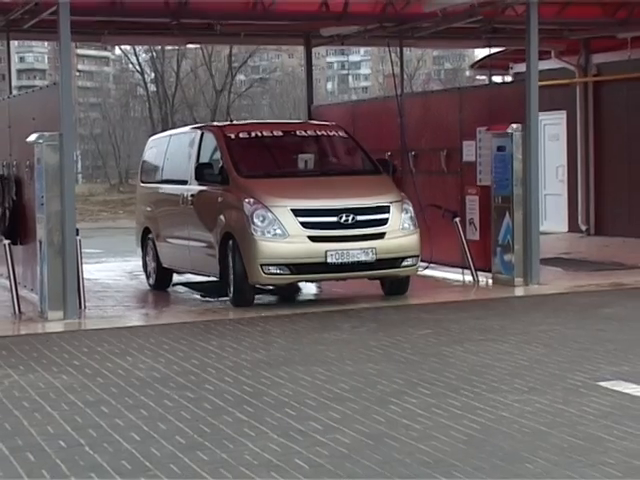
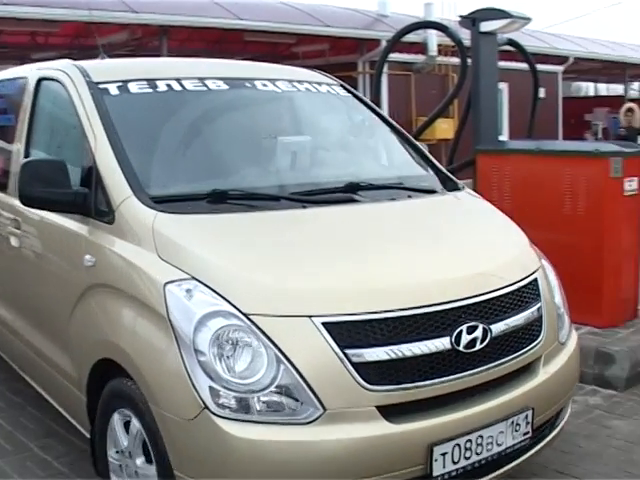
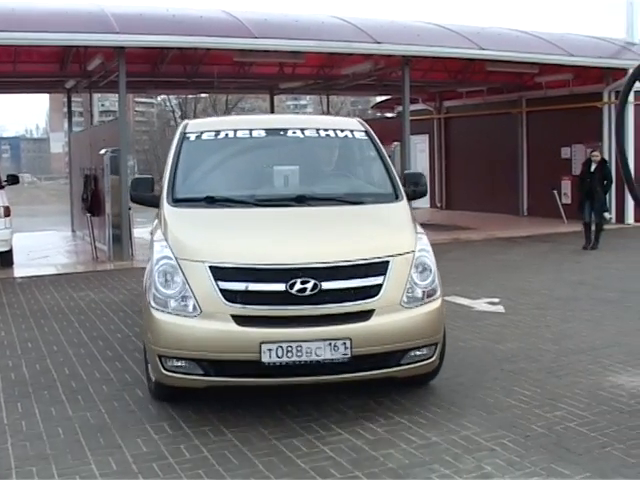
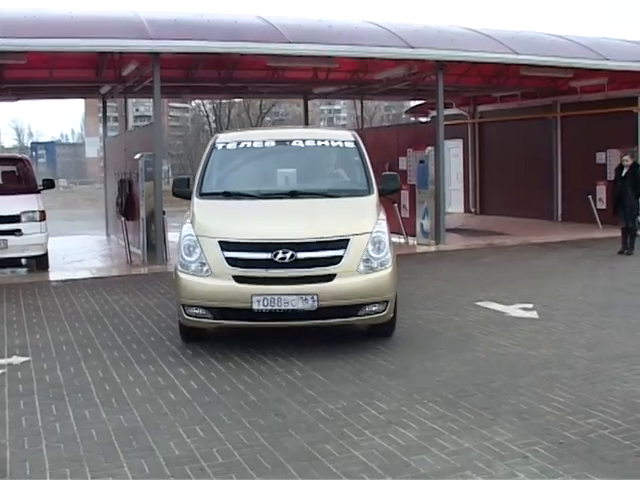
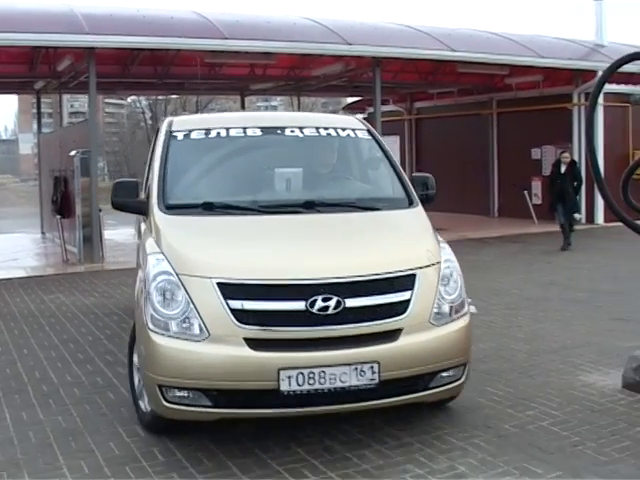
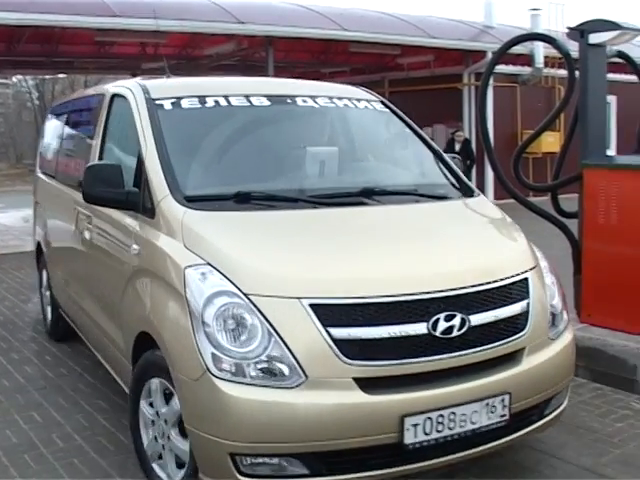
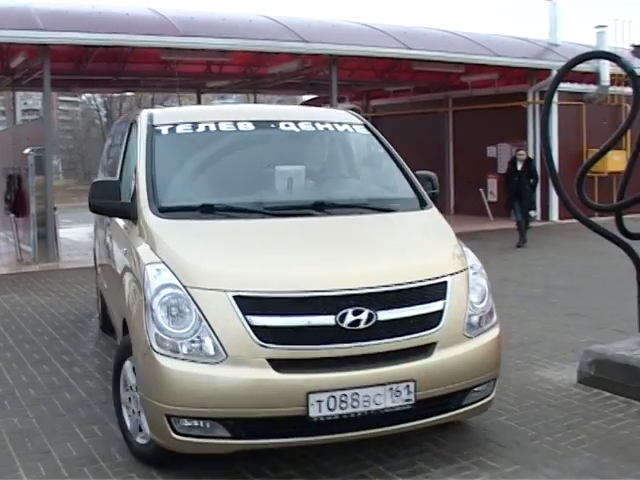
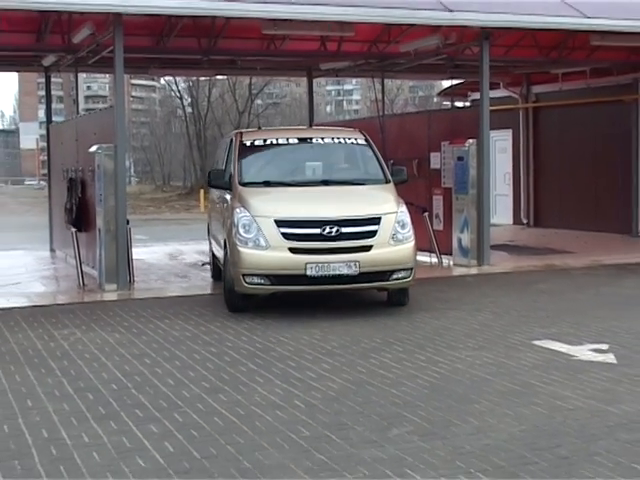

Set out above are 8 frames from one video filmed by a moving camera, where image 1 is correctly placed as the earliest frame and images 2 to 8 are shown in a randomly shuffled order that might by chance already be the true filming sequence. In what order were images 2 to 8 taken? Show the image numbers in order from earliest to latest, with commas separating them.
8, 4, 3, 5, 7, 6, 2
